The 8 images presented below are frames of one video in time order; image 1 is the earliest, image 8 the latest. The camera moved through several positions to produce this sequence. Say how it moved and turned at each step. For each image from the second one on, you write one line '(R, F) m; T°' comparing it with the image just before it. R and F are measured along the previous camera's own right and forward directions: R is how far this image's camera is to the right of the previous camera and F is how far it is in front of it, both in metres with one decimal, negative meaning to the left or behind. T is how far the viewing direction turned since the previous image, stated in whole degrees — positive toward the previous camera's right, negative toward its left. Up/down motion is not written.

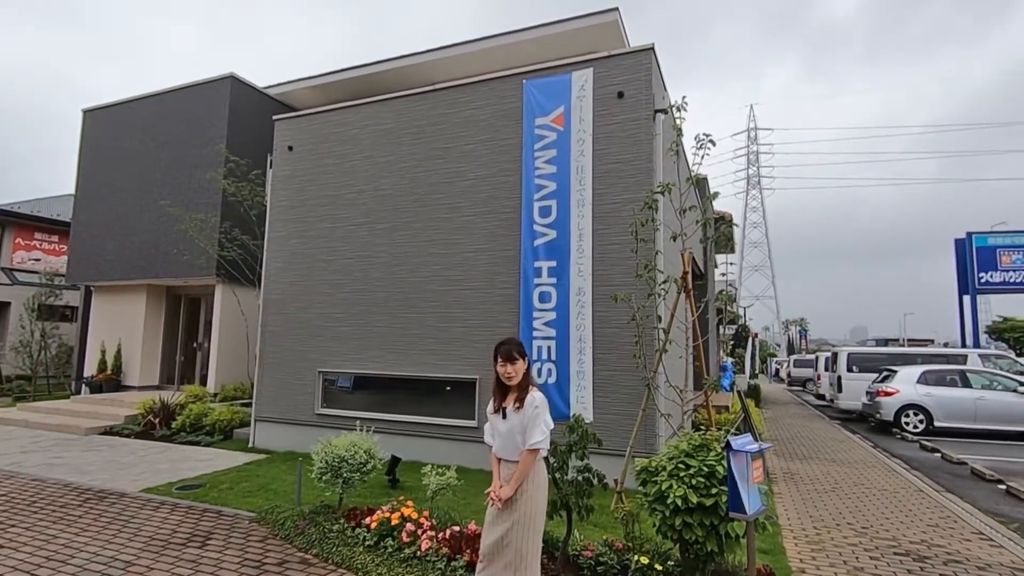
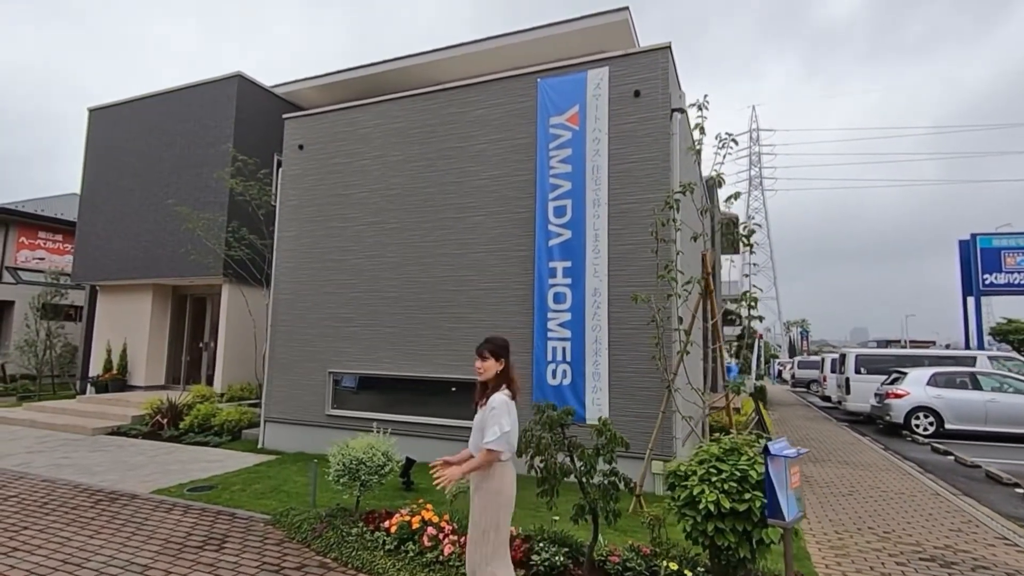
(-0.2, +0.1) m; 0°
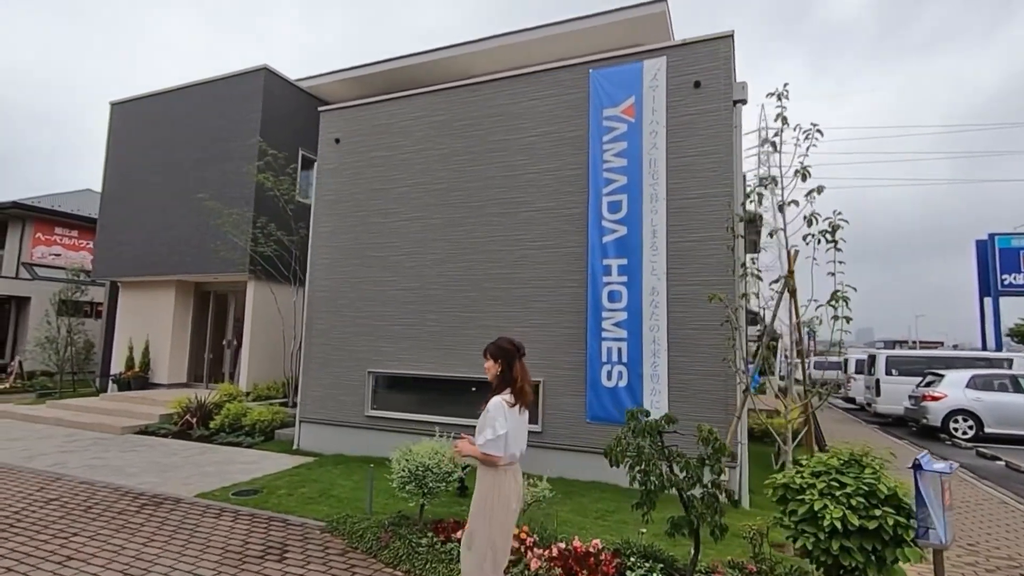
(-0.6, +0.2) m; 0°
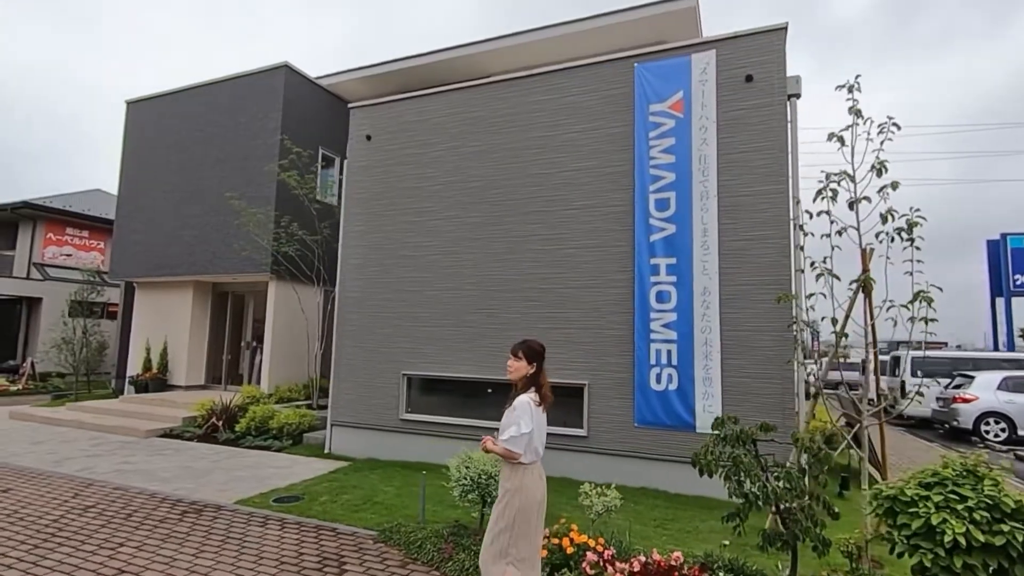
(-0.5, +0.2) m; 0°
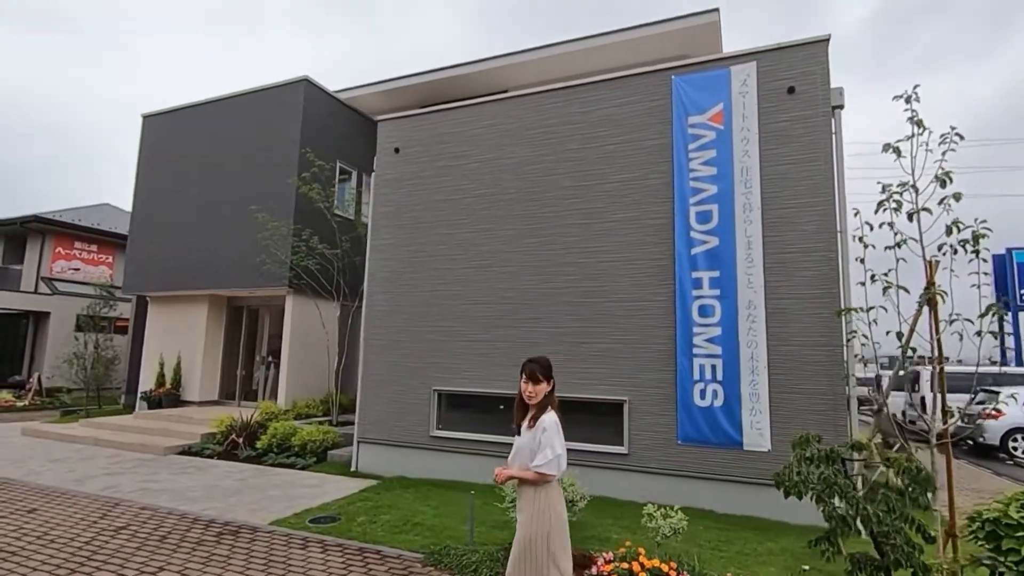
(-0.5, +0.1) m; 0°
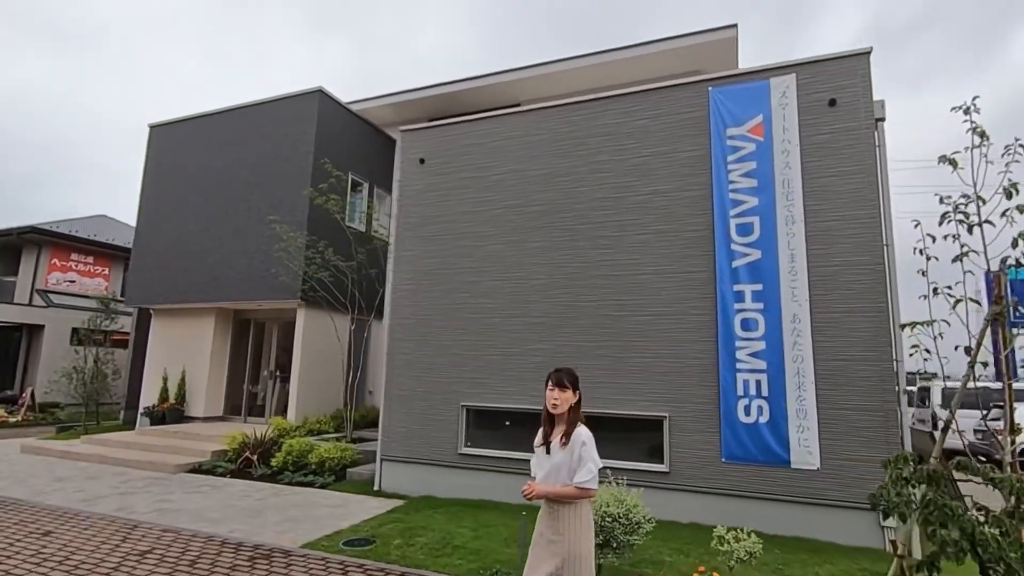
(-0.5, +0.2) m; +1°
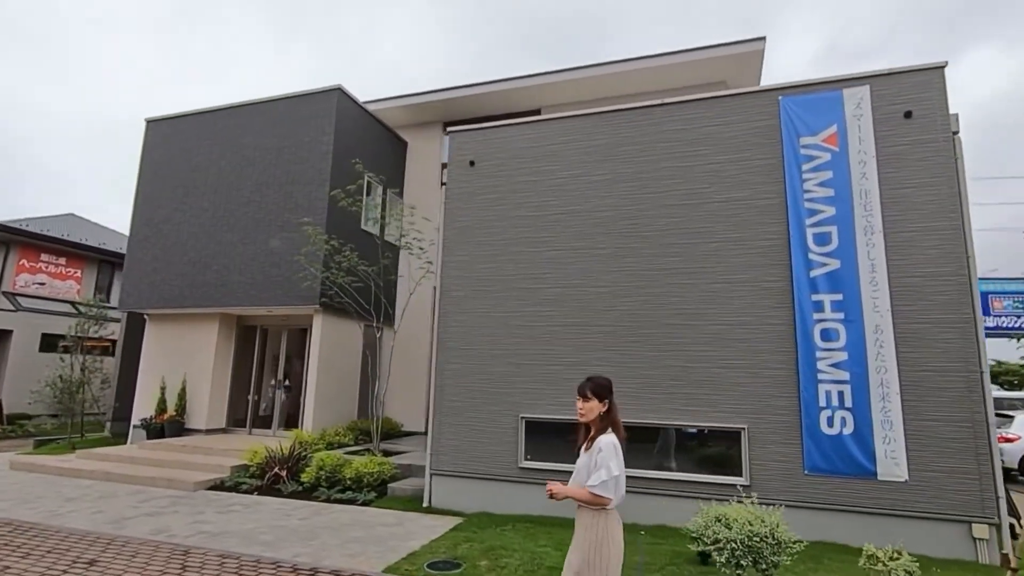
(-1.2, +0.3) m; +4°
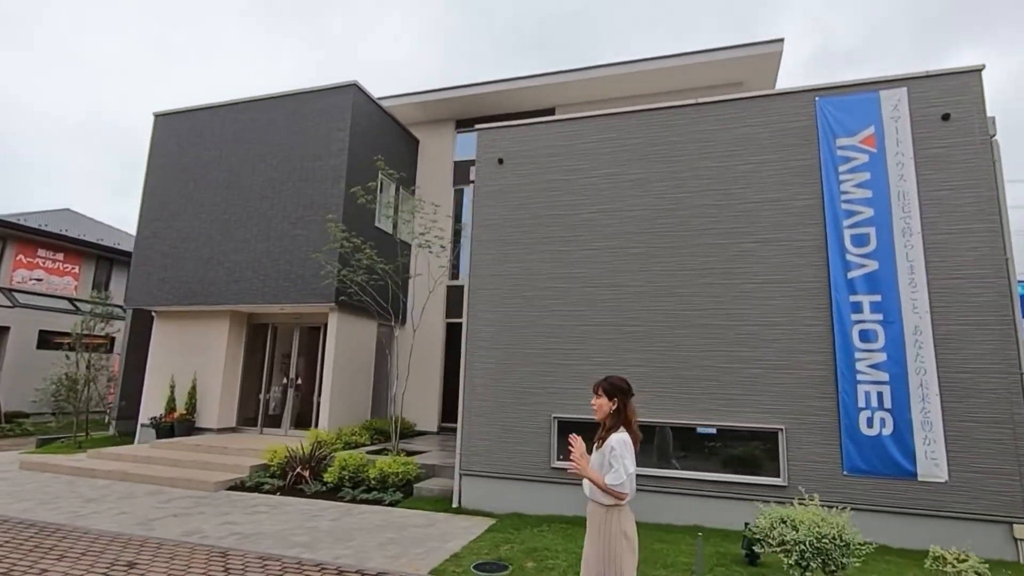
(-0.5, +0.1) m; +1°
